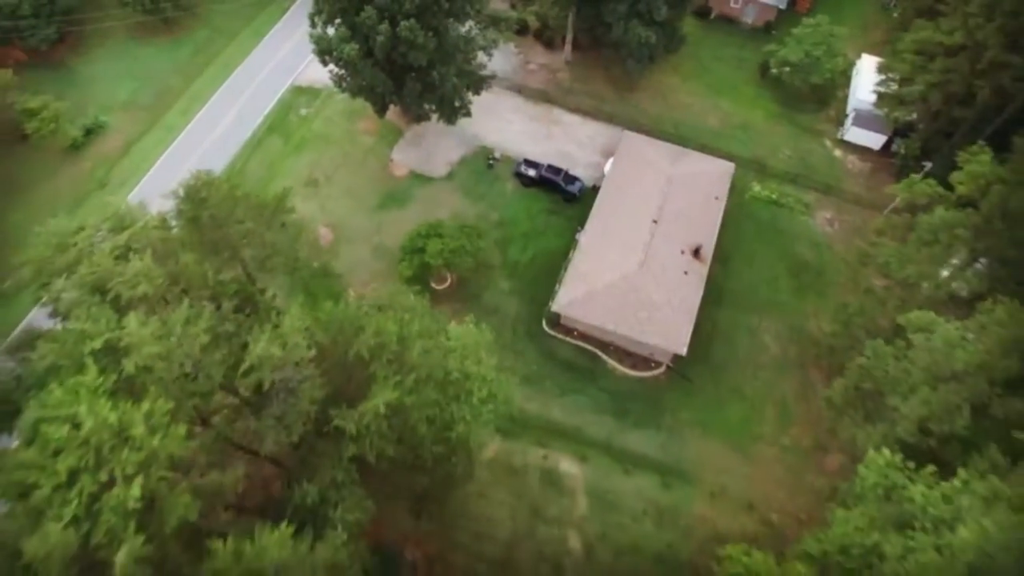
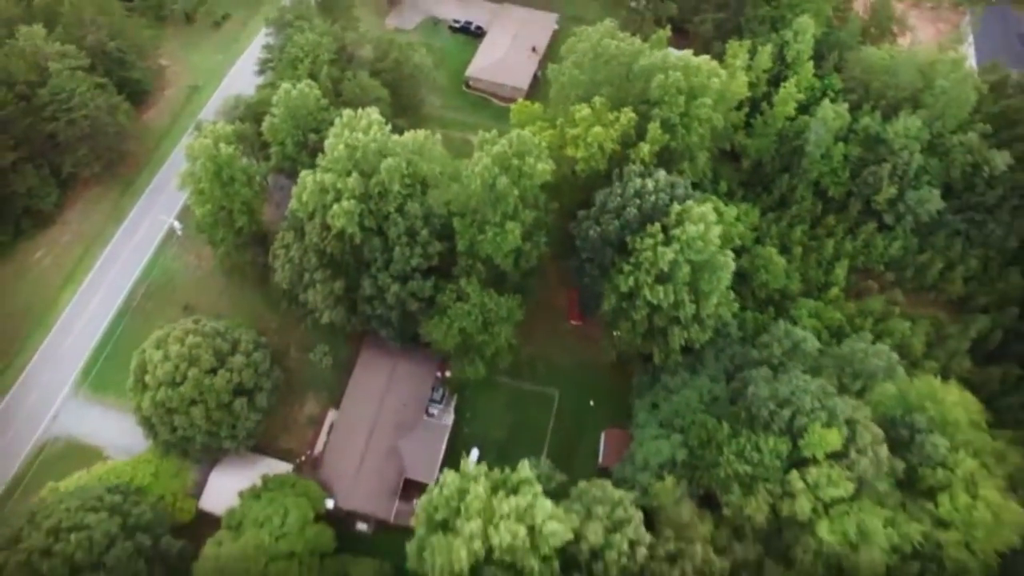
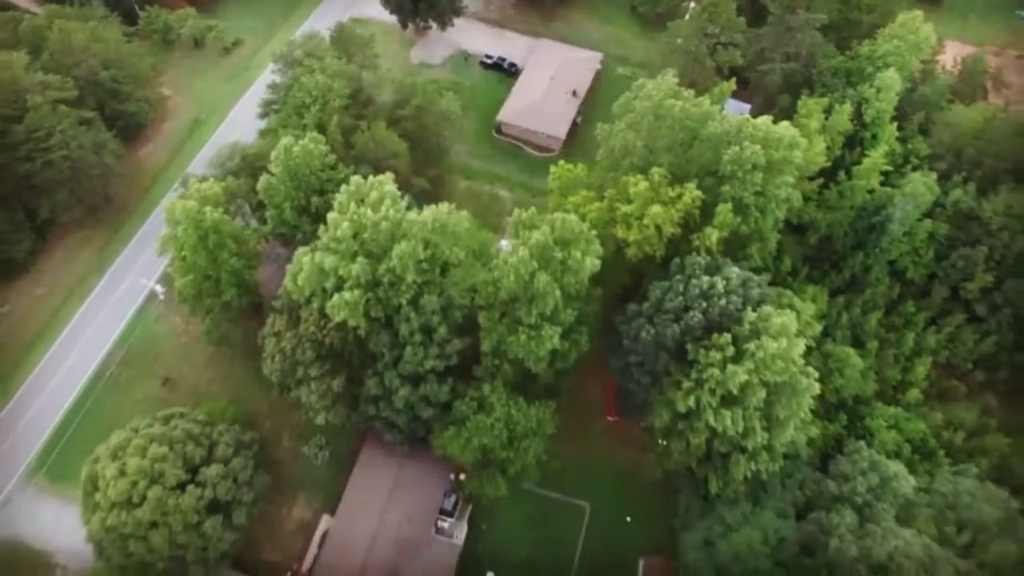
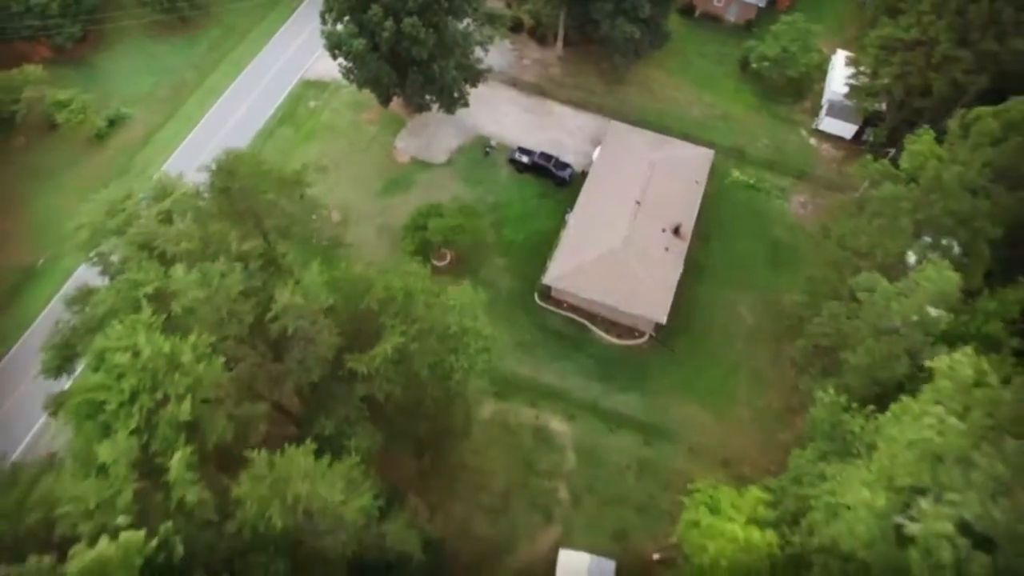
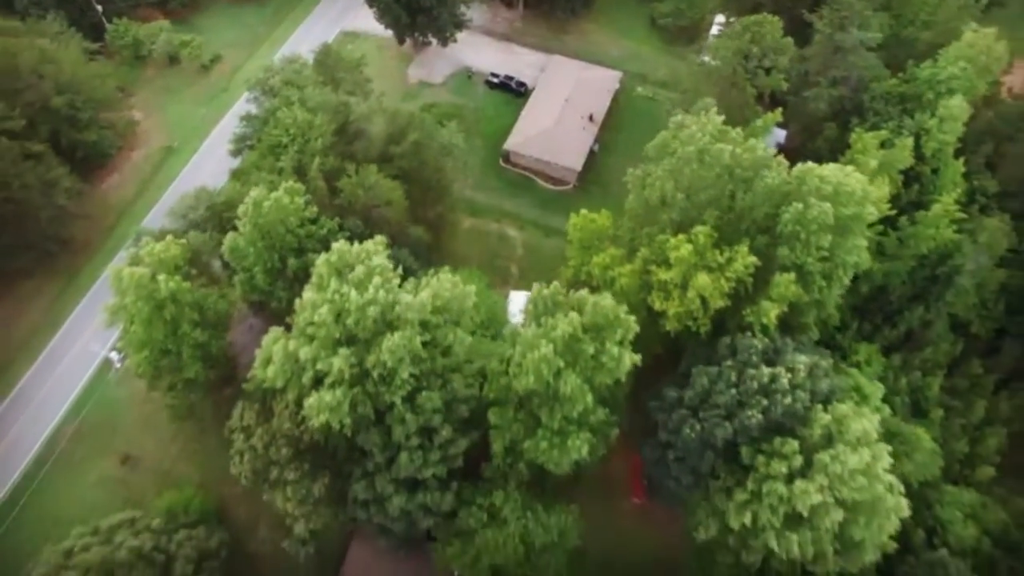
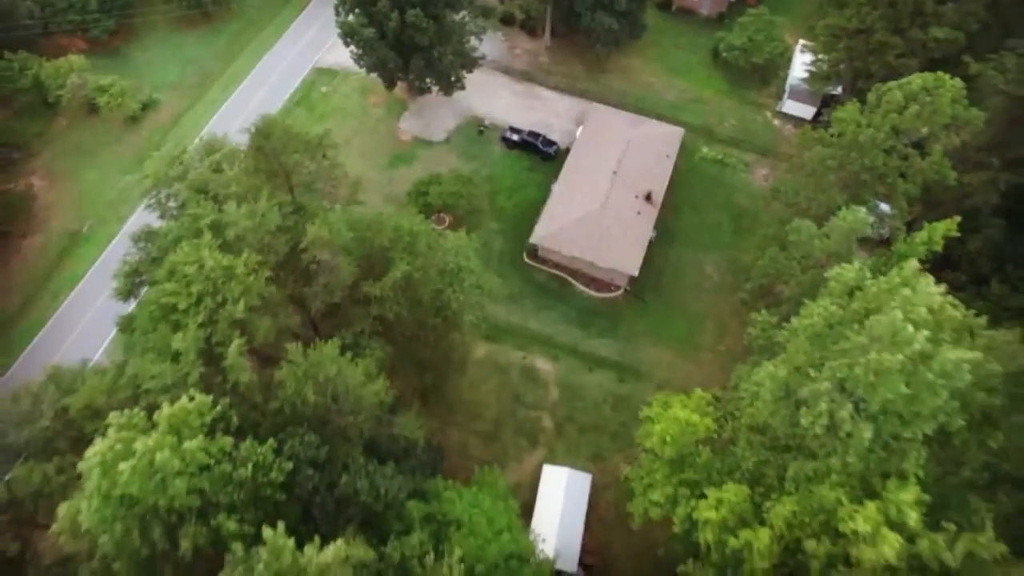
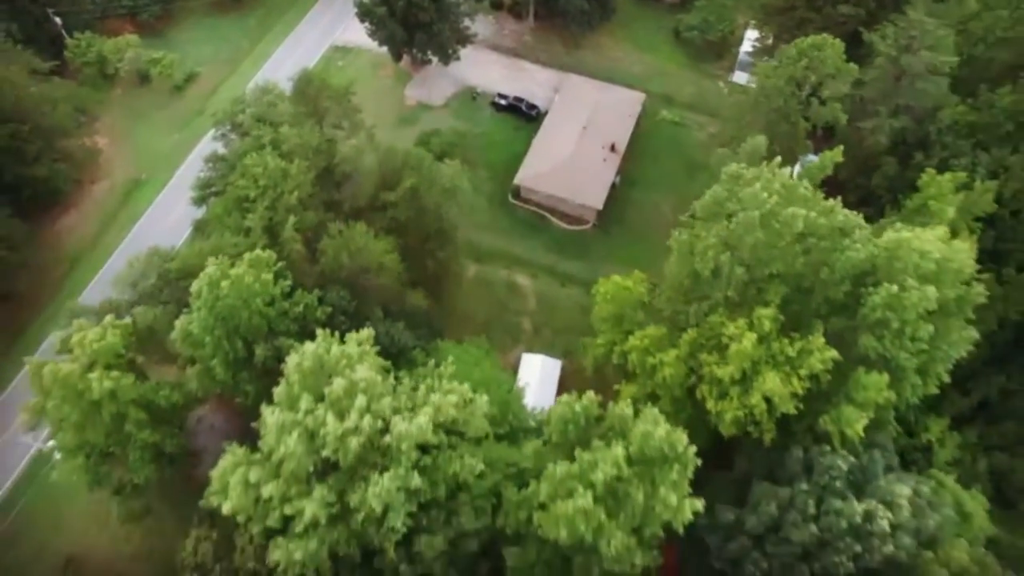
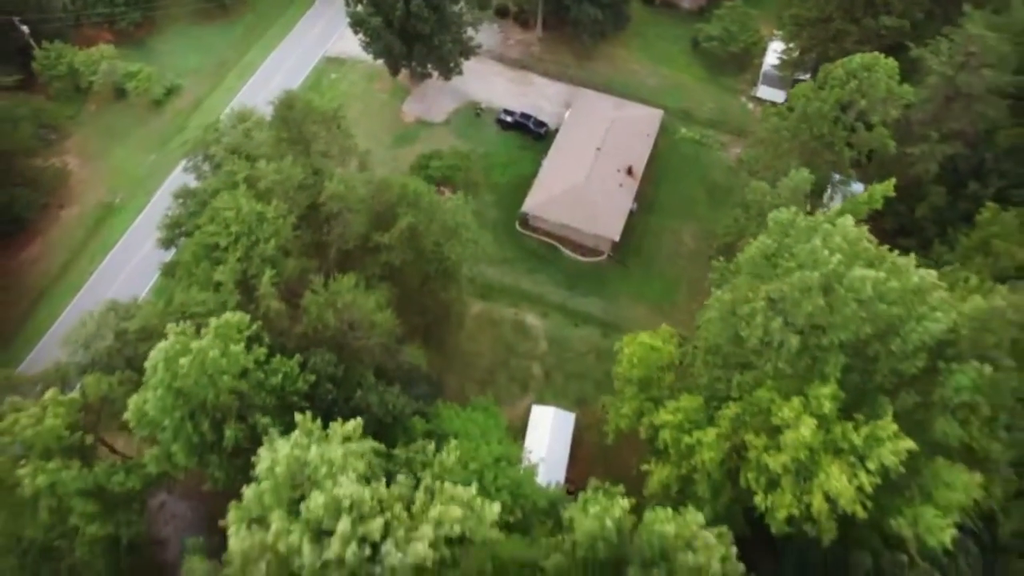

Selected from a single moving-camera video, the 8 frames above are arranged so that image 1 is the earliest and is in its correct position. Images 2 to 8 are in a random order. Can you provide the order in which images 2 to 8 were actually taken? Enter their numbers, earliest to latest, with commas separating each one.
4, 6, 8, 7, 5, 3, 2
